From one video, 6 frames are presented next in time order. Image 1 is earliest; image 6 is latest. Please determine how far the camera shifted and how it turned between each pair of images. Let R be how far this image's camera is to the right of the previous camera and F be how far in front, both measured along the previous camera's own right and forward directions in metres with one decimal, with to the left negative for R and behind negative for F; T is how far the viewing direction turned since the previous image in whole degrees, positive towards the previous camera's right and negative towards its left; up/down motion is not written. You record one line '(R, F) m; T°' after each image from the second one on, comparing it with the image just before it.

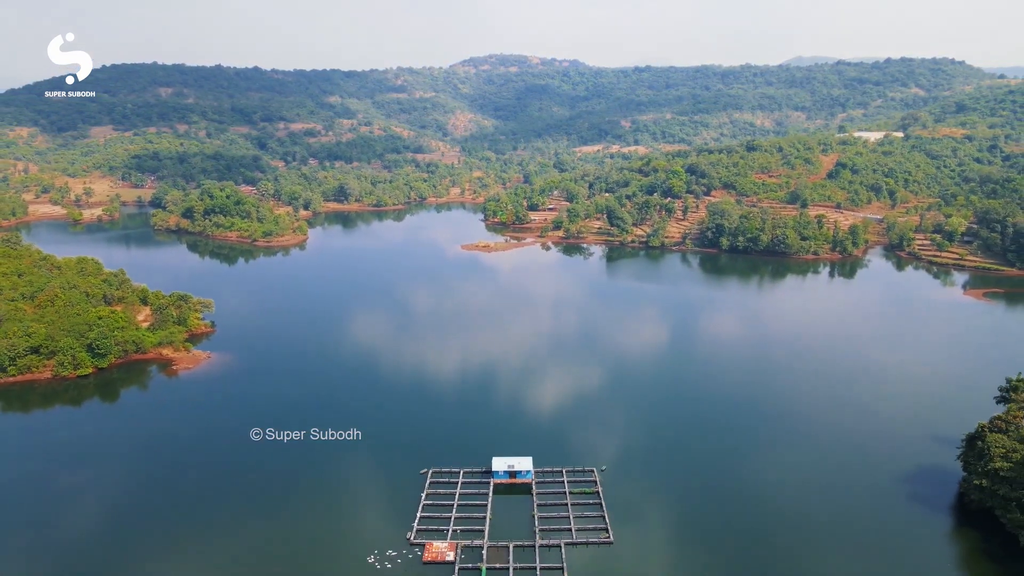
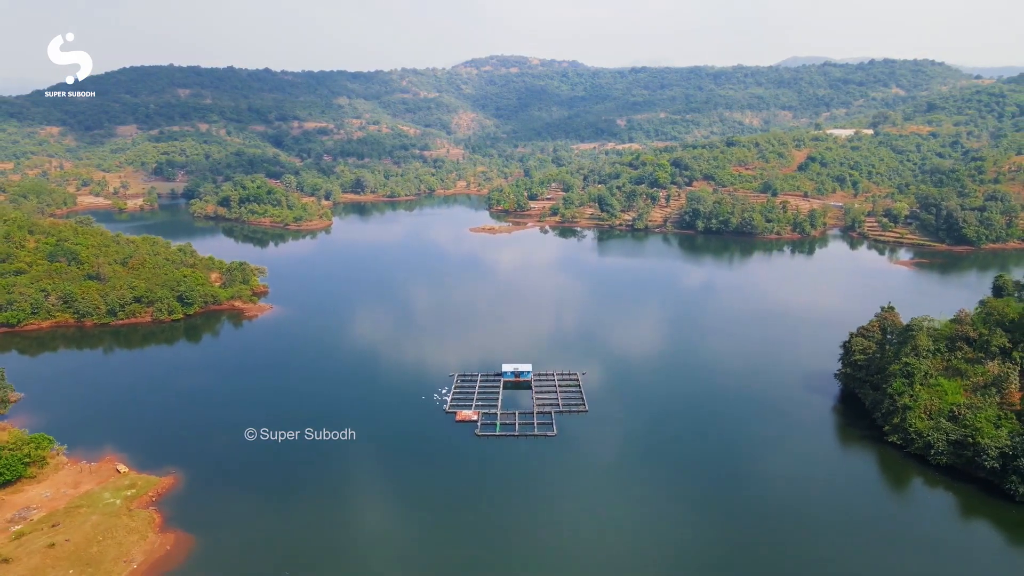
(-0.2, -8.0) m; 0°
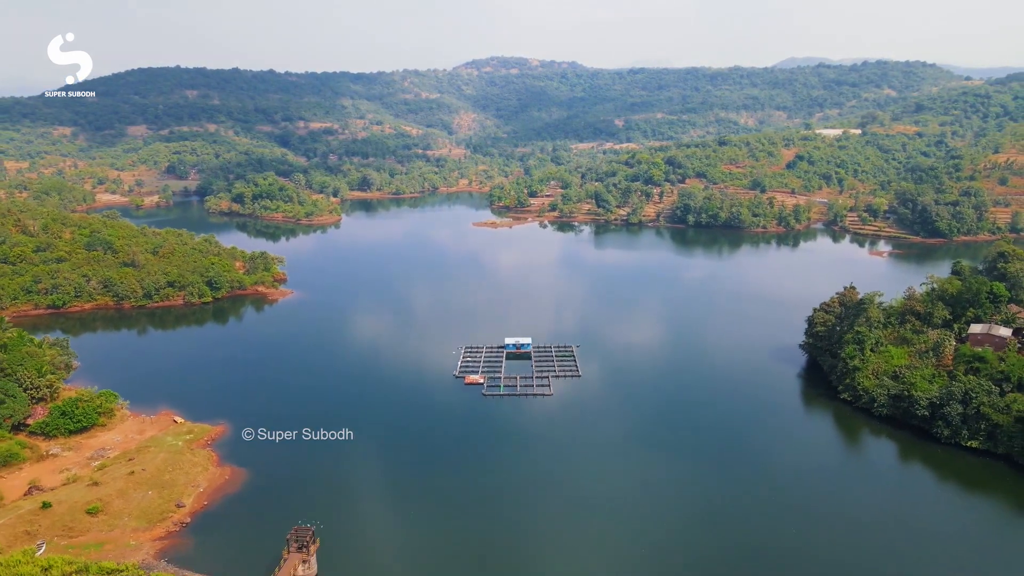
(-0.1, -3.6) m; 0°
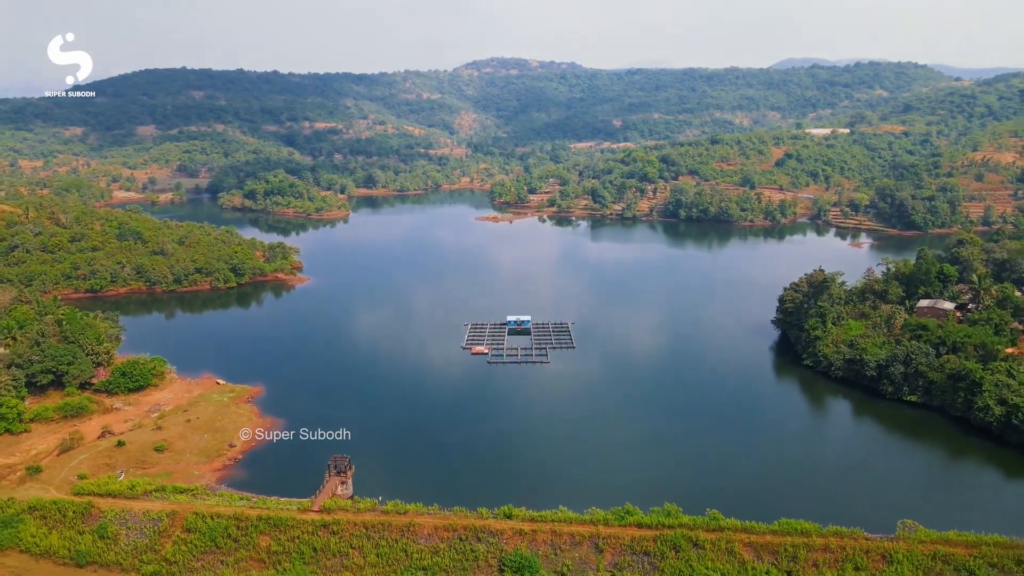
(-0.1, -3.6) m; 0°
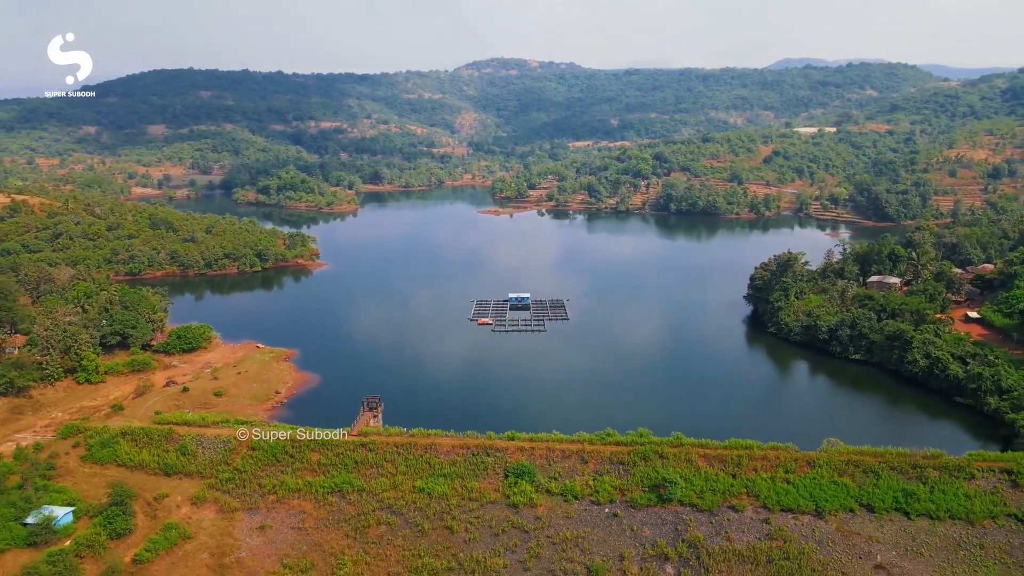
(-0.1, -4.4) m; 0°
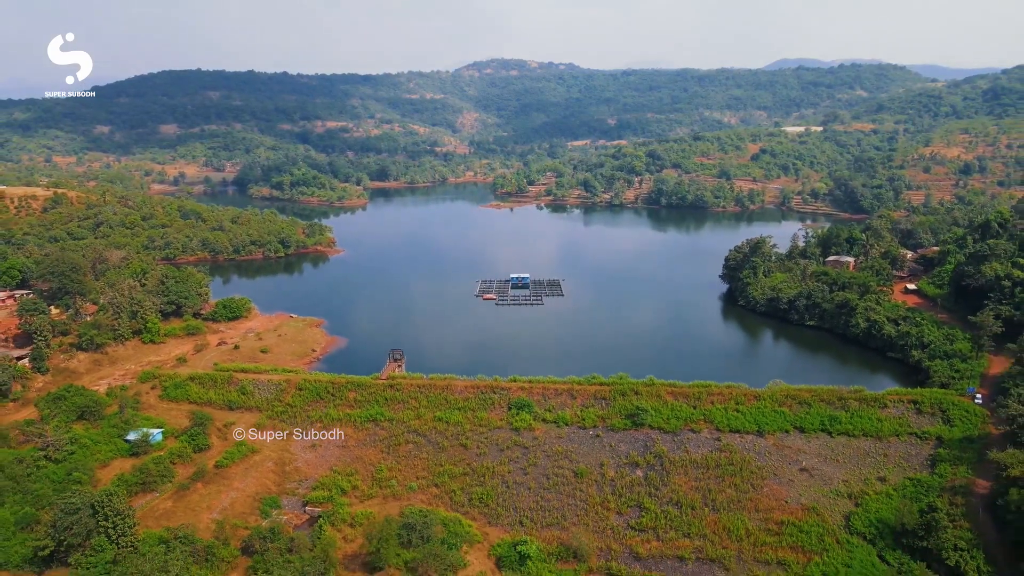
(-0.1, -4.9) m; 0°
